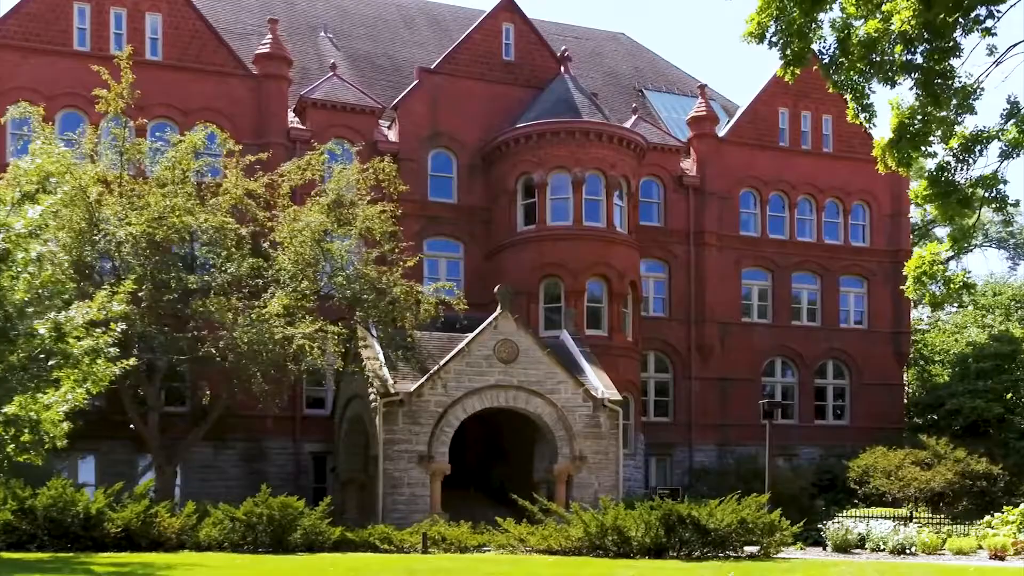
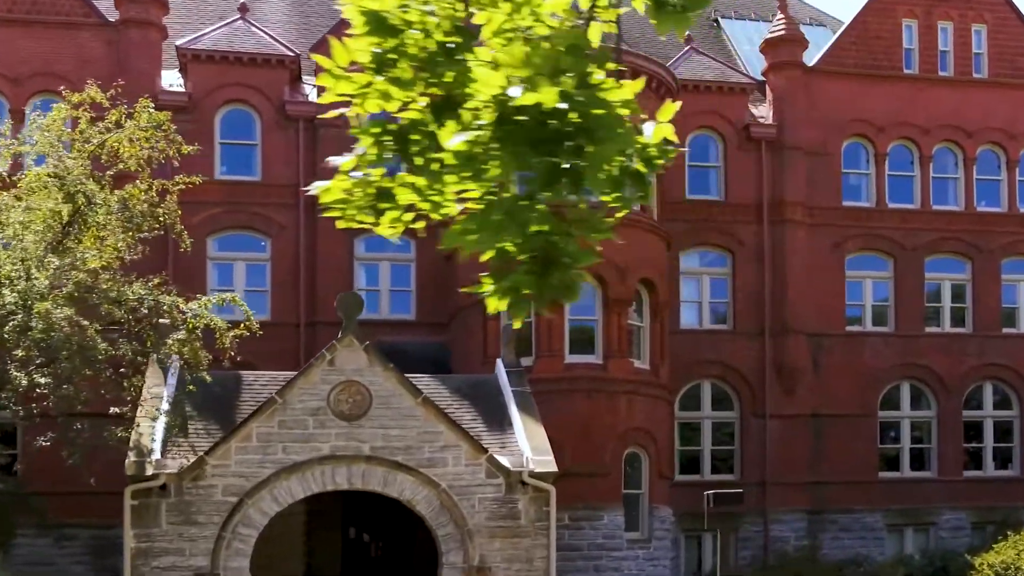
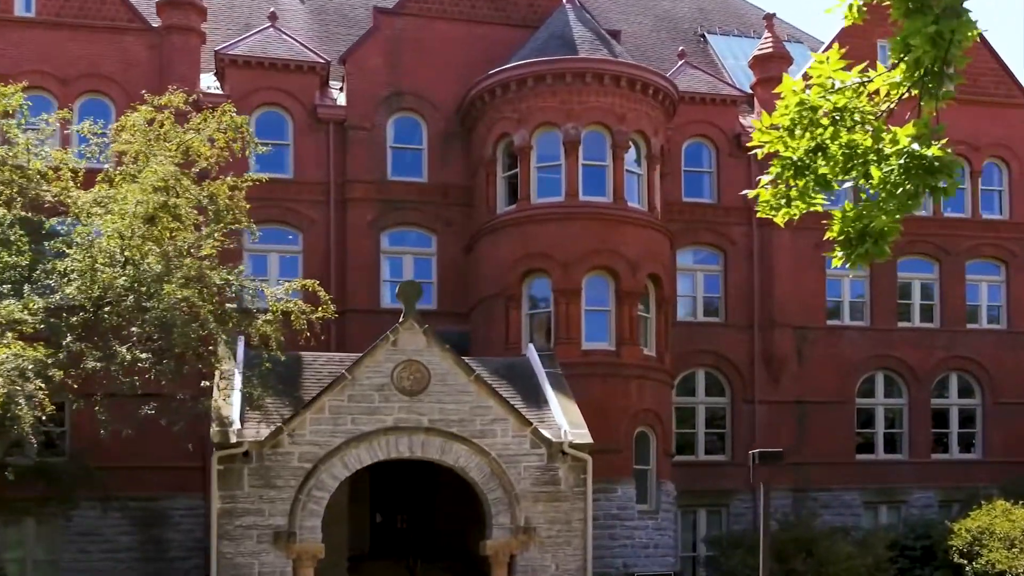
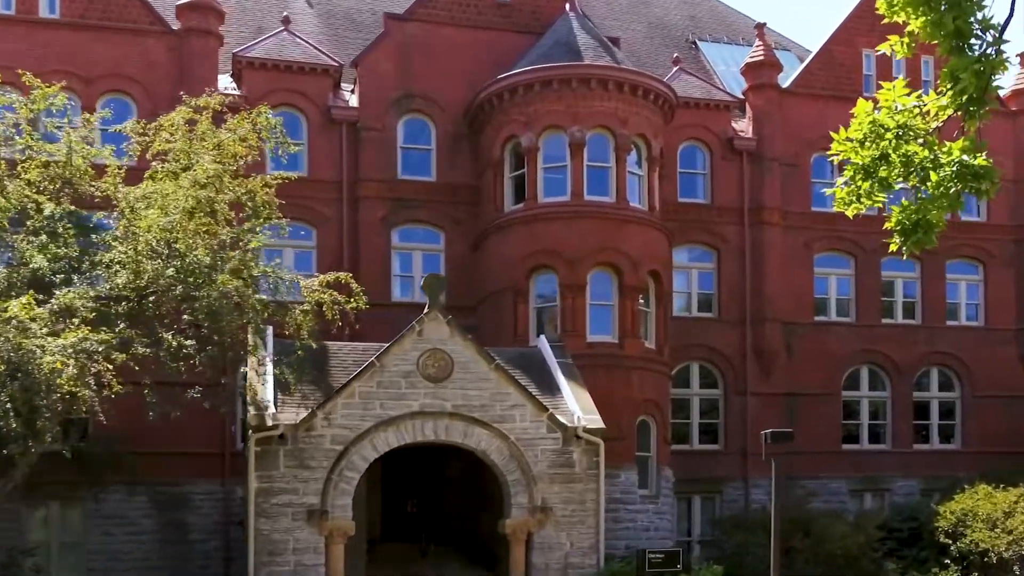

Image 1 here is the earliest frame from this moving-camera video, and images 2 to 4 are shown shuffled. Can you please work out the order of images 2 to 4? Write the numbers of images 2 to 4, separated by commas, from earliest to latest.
4, 3, 2
